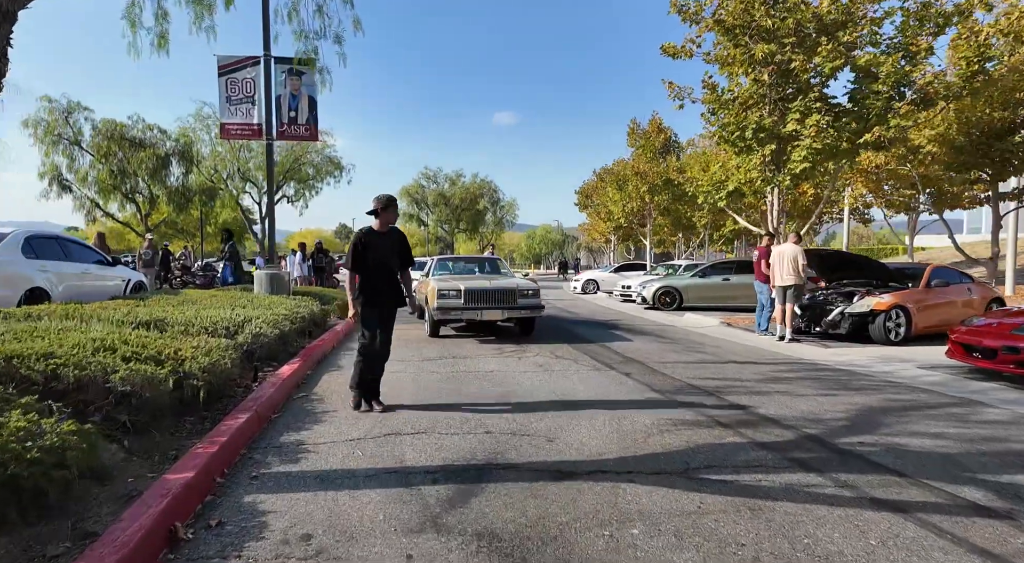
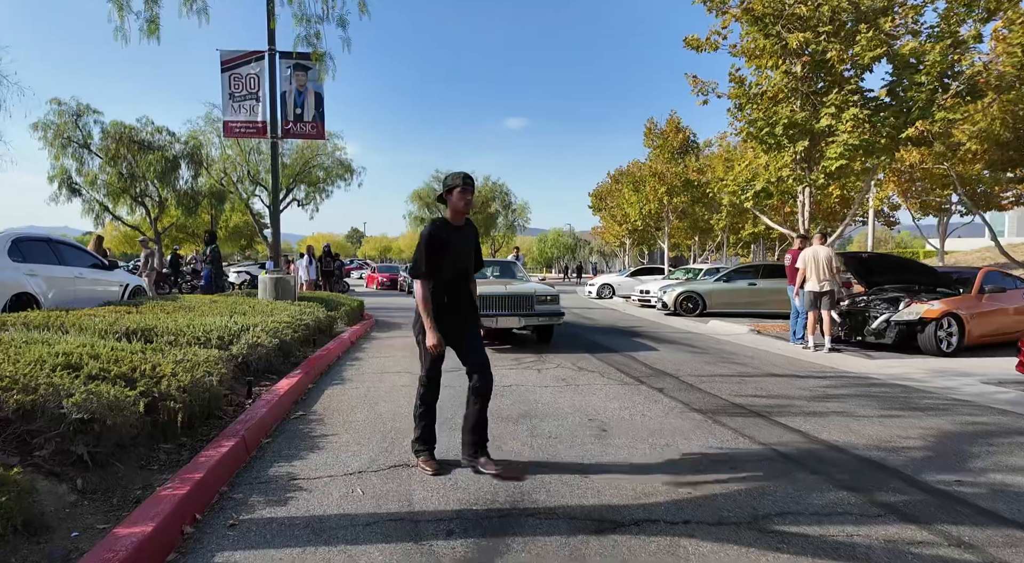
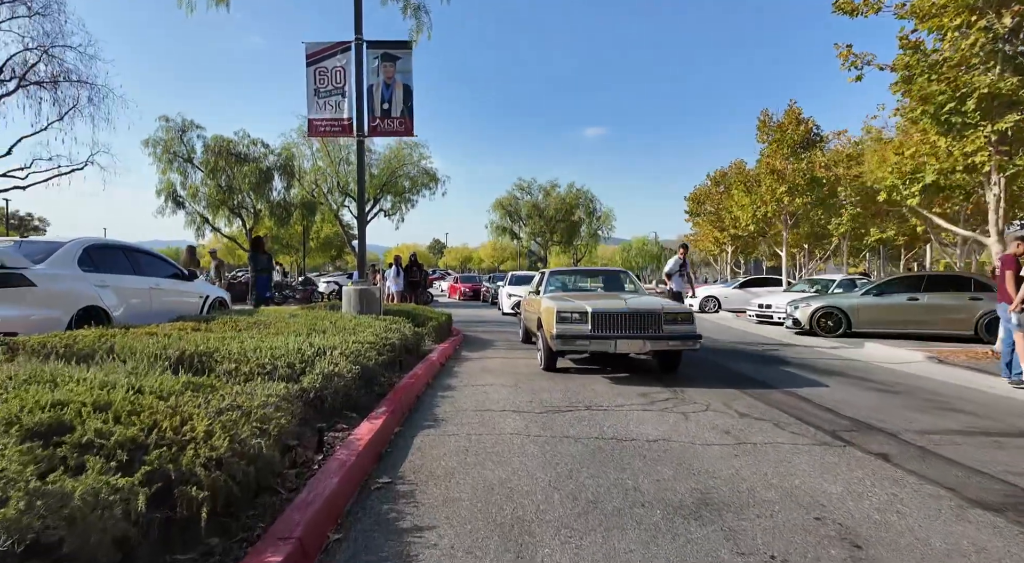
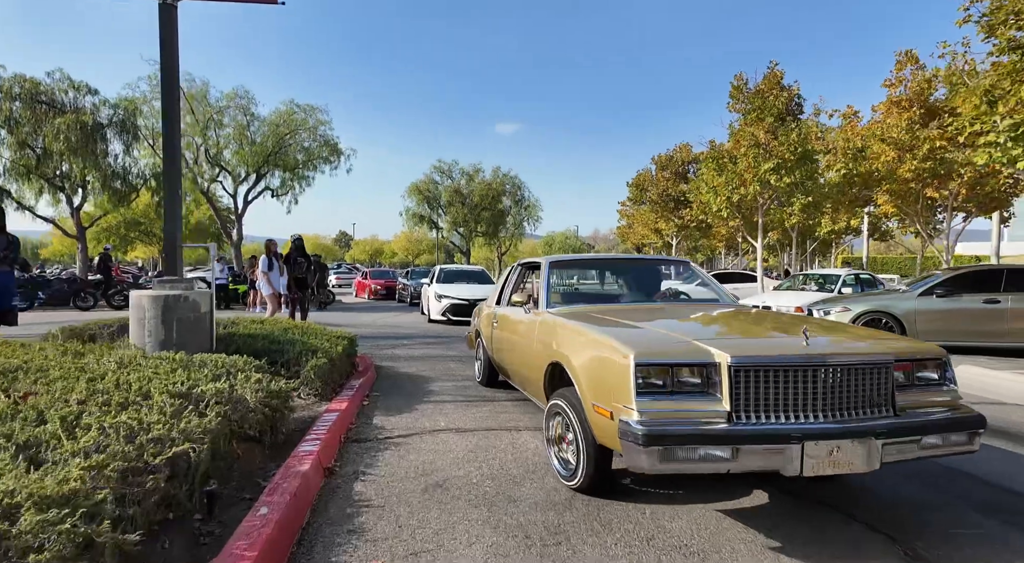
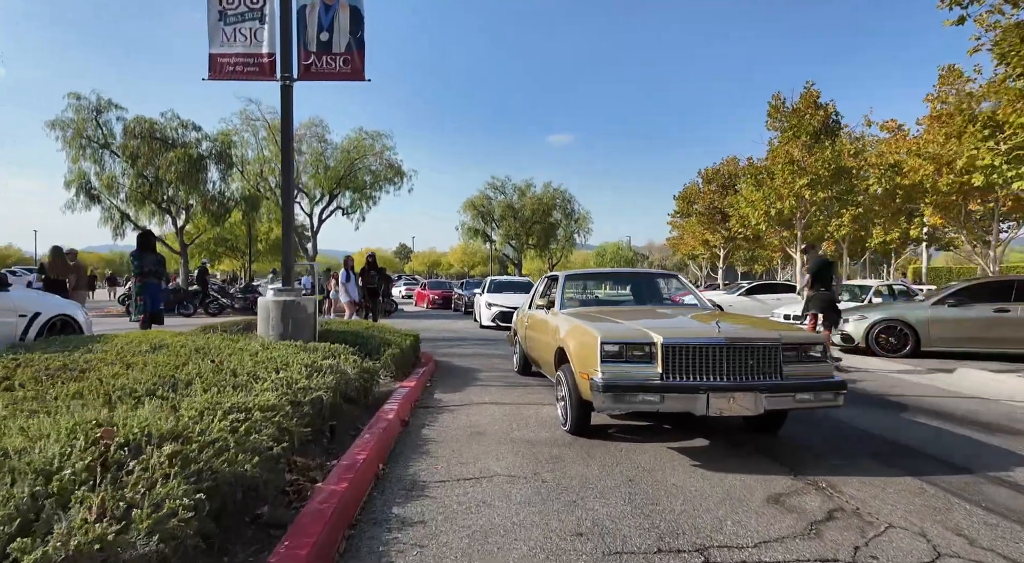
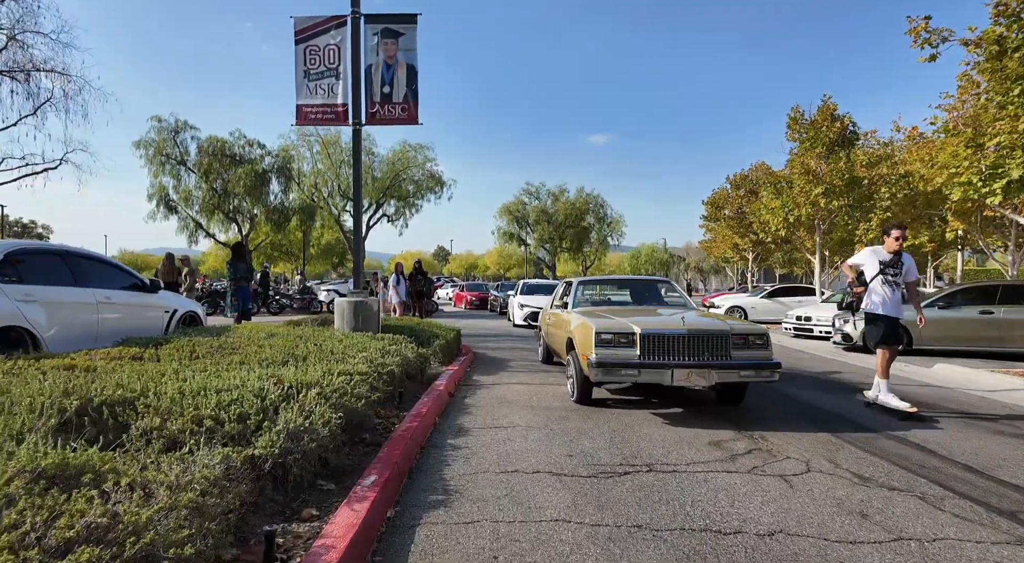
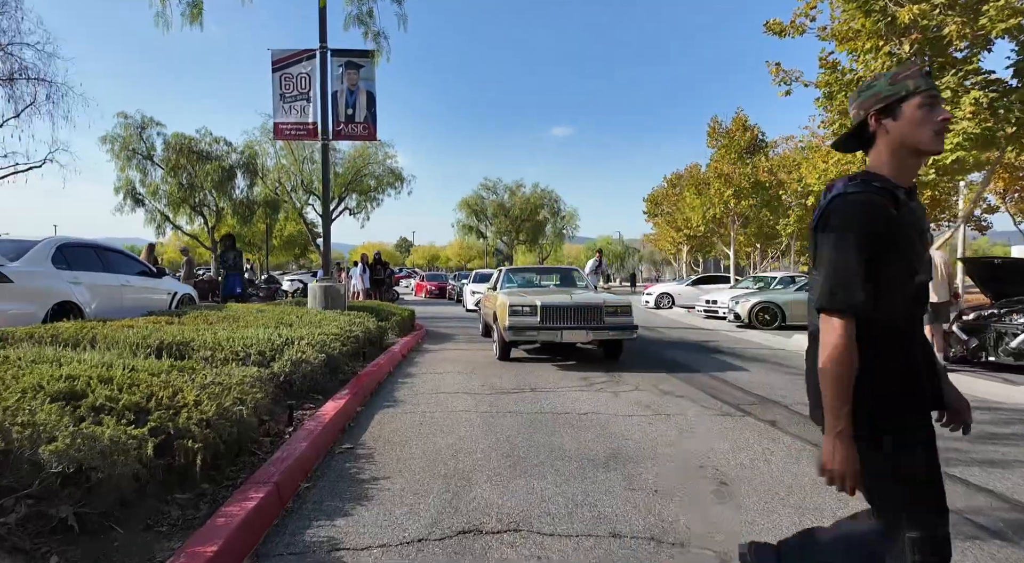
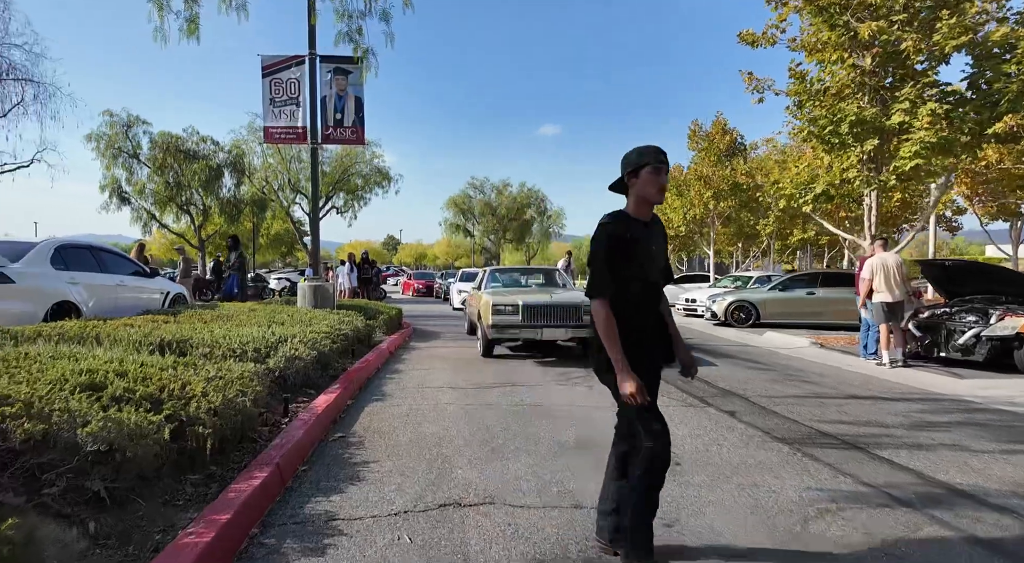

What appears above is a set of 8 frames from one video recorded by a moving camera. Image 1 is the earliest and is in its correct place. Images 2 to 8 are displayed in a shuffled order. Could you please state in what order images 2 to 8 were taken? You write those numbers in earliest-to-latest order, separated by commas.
2, 8, 7, 3, 6, 5, 4
